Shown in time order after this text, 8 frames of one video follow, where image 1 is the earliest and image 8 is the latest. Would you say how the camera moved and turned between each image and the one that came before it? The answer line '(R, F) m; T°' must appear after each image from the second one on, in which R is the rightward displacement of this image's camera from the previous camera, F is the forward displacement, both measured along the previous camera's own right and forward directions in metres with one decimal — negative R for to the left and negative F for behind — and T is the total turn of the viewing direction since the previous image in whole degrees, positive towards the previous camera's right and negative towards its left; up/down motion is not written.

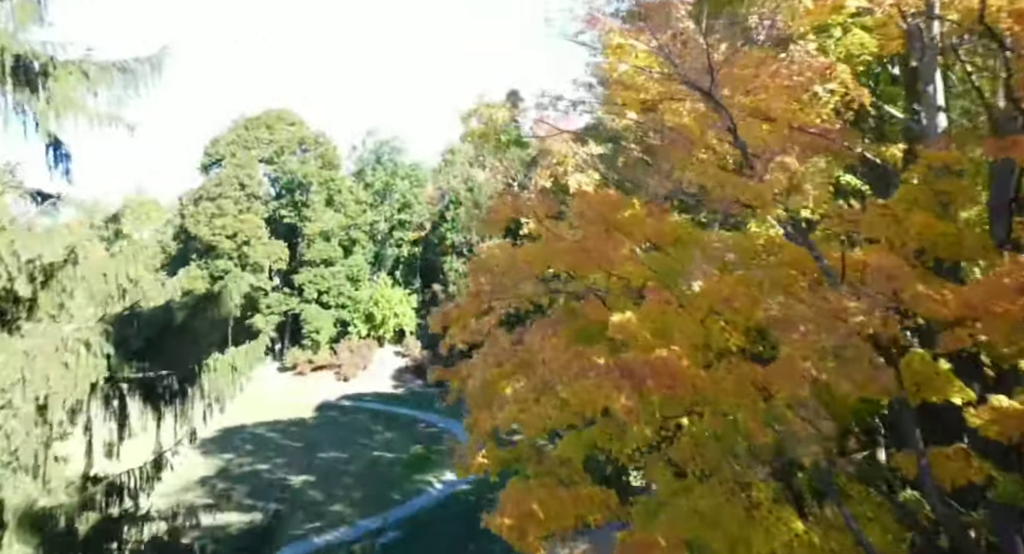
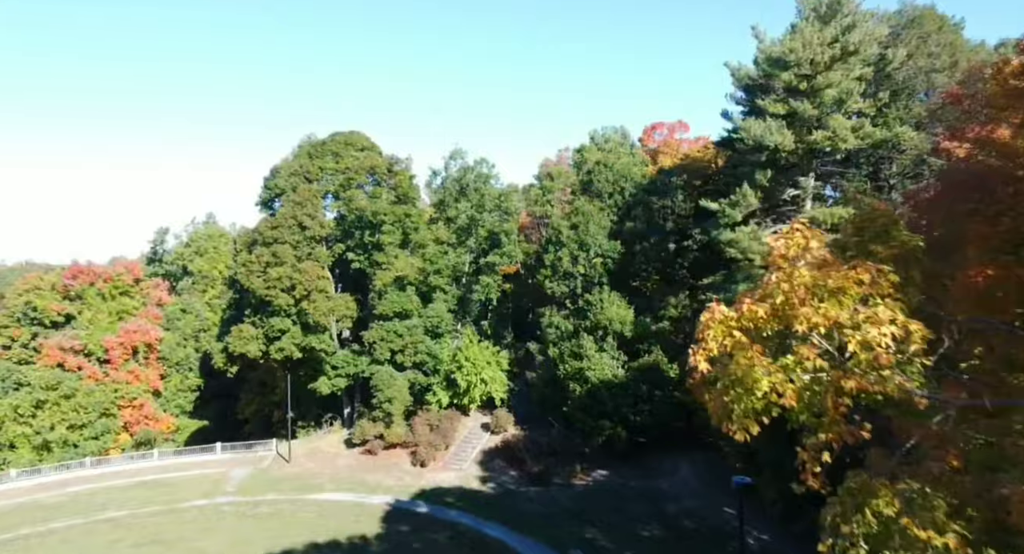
(-1.2, +6.8) m; -8°
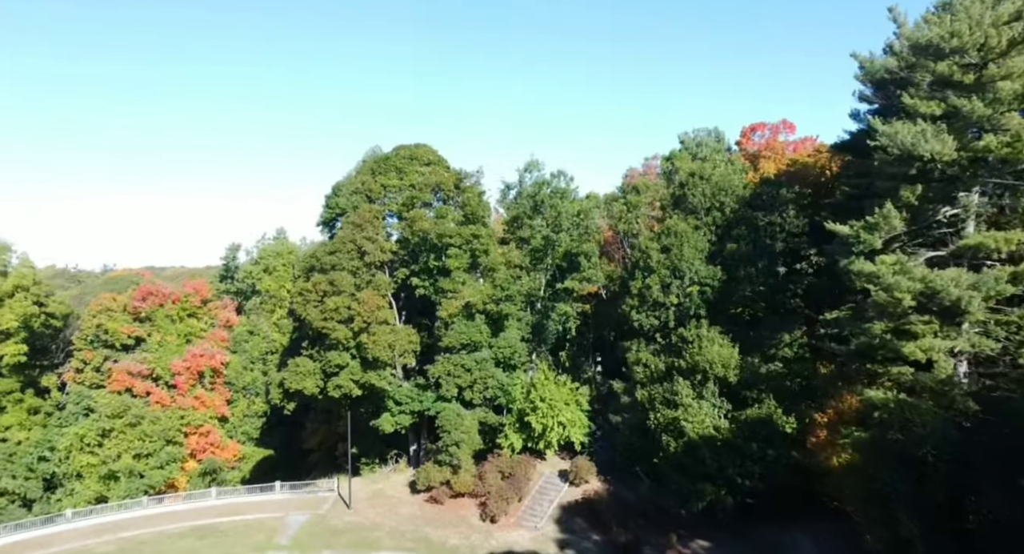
(-0.2, +3.3) m; -7°
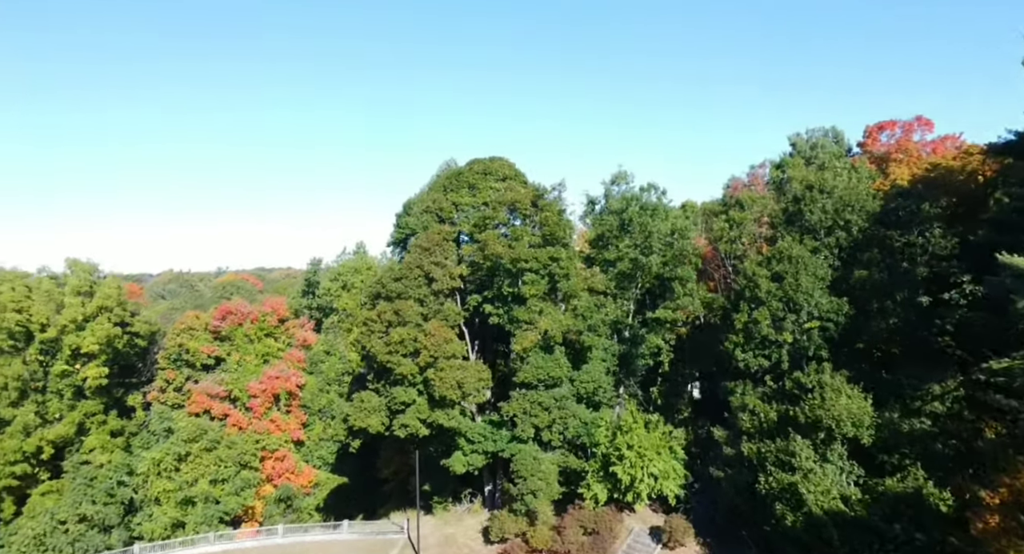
(+0.2, +2.8) m; -8°
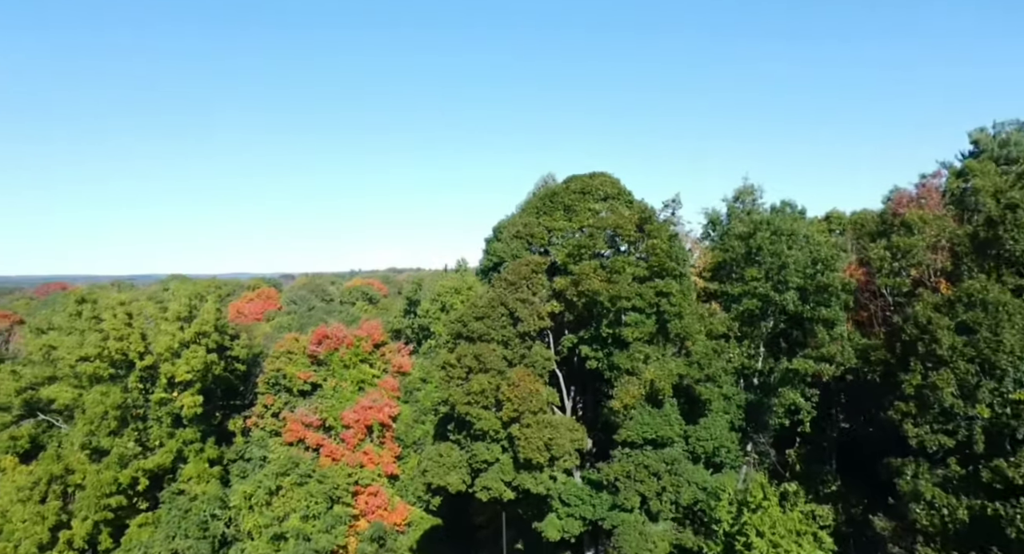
(+0.7, +3.4) m; -11°
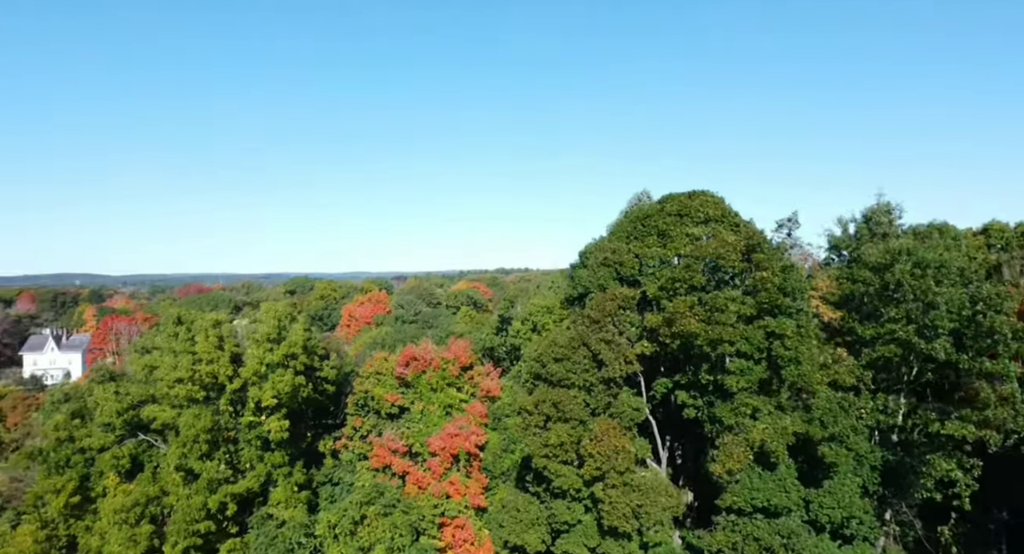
(+0.7, +2.3) m; -9°
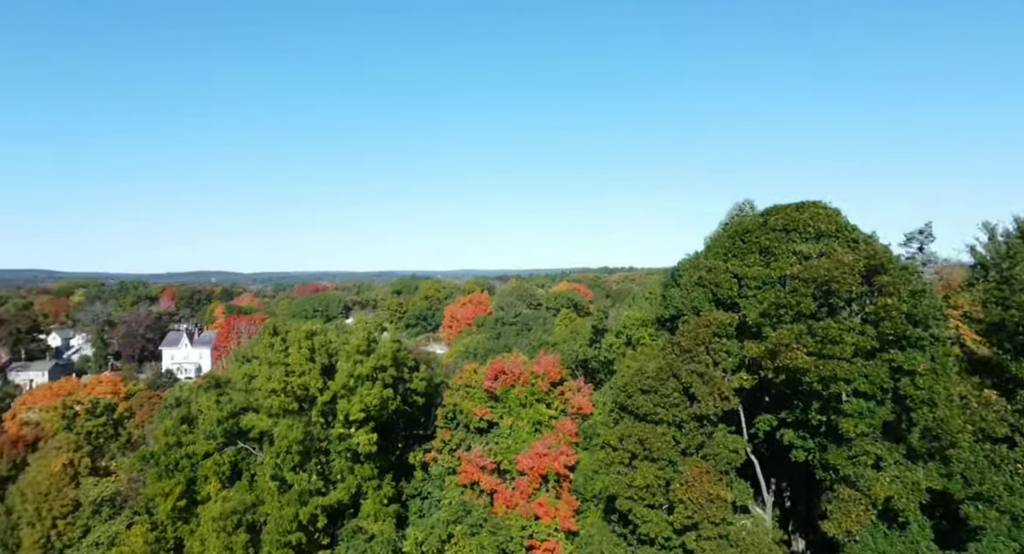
(+0.6, +1.3) m; -9°
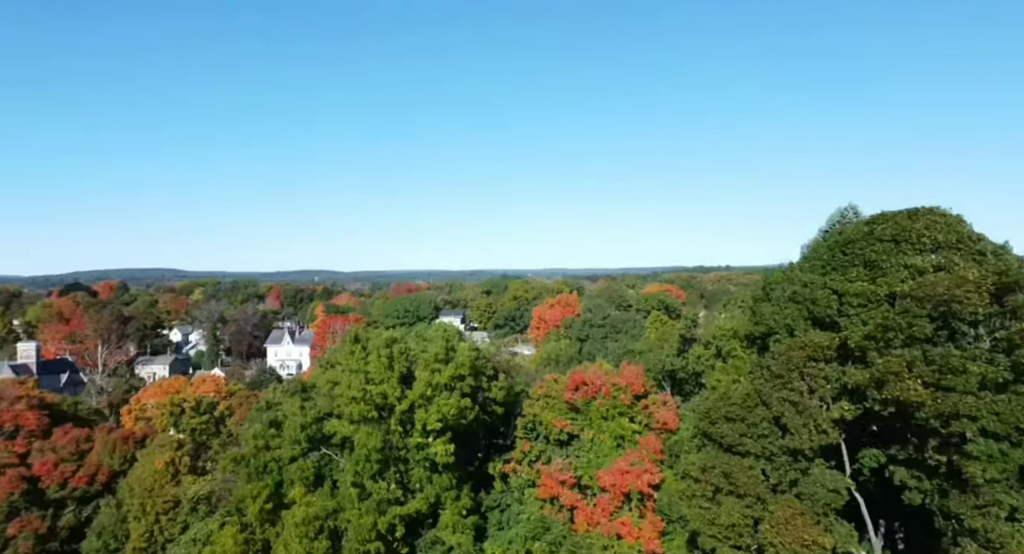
(+0.5, +0.9) m; -8°
